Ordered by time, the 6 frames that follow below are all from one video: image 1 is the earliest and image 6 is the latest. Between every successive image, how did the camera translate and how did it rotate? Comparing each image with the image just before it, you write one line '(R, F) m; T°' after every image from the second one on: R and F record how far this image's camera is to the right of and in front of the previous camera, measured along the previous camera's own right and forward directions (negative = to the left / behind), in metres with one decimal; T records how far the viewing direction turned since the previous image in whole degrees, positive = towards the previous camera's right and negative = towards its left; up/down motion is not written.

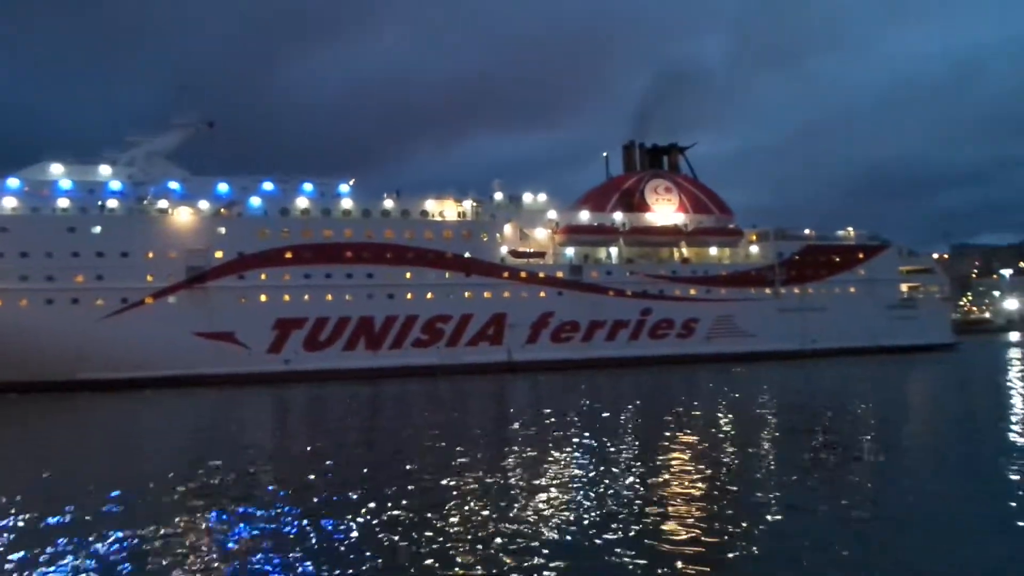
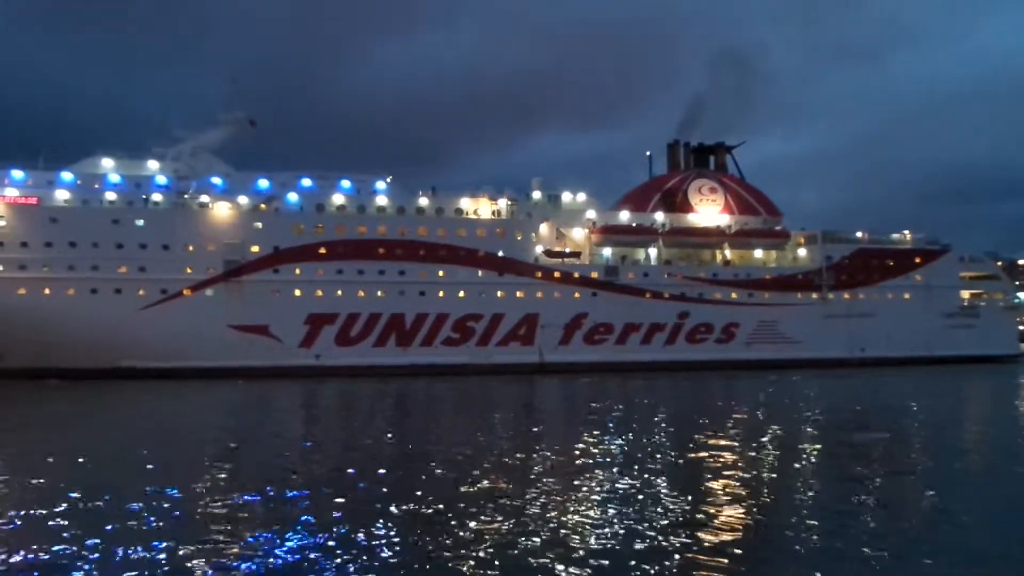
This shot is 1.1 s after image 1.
(+1.0, +0.2) m; -5°
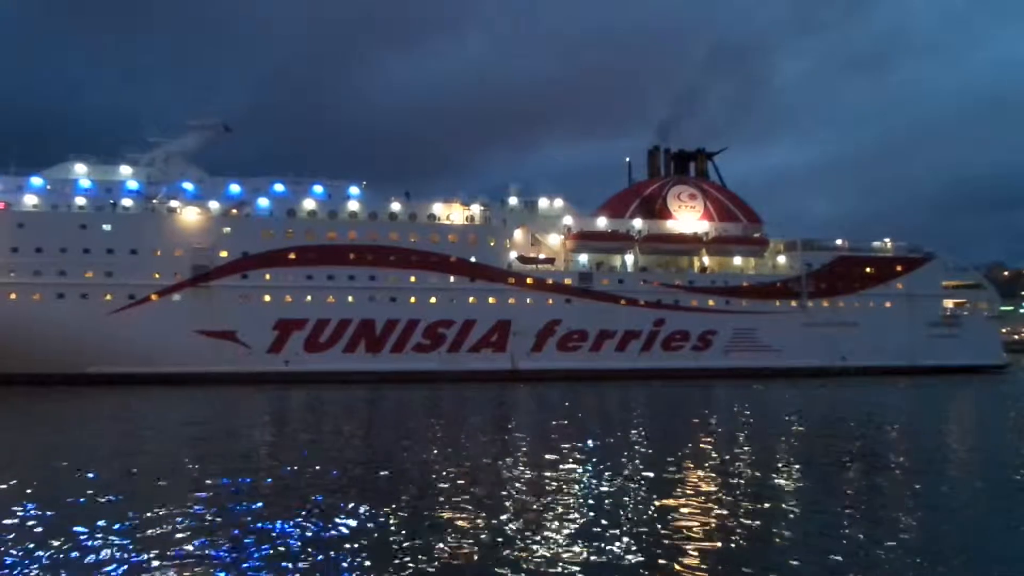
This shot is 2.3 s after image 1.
(+0.9, +0.2) m; -1°
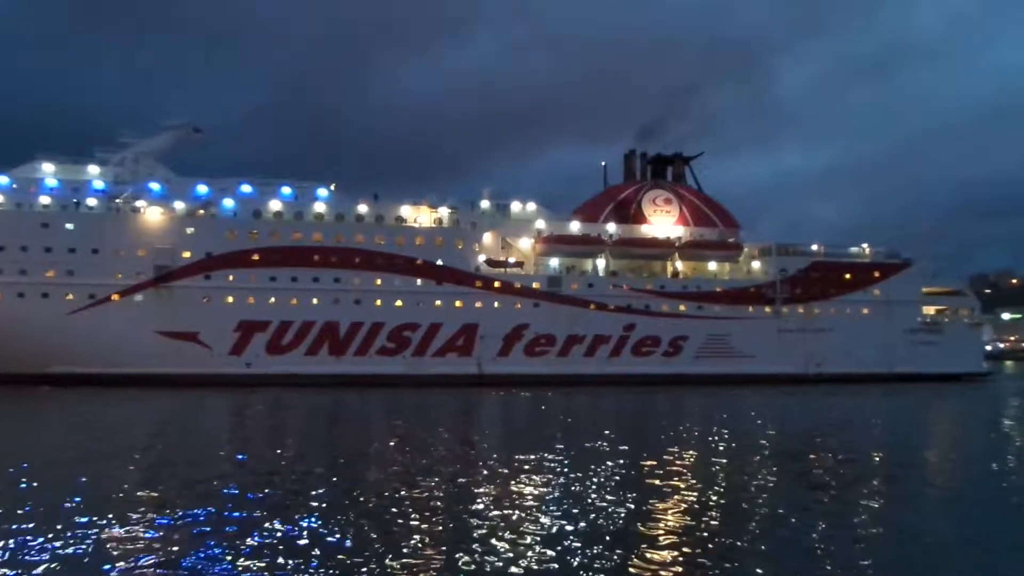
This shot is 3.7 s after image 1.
(+1.1, +0.2) m; -1°
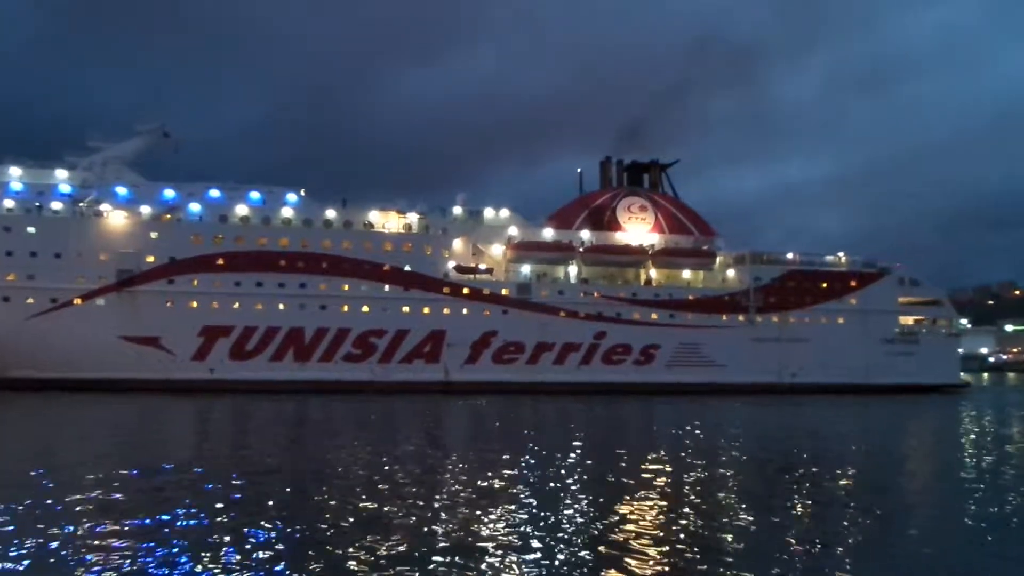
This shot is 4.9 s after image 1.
(+0.9, +0.2) m; 0°
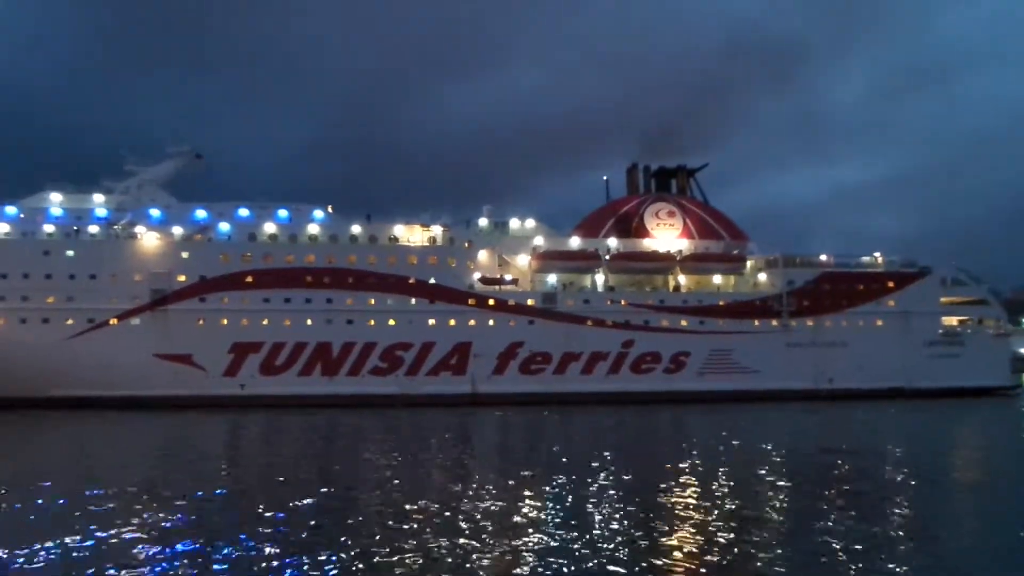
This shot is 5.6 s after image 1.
(+0.7, +0.1) m; -4°
